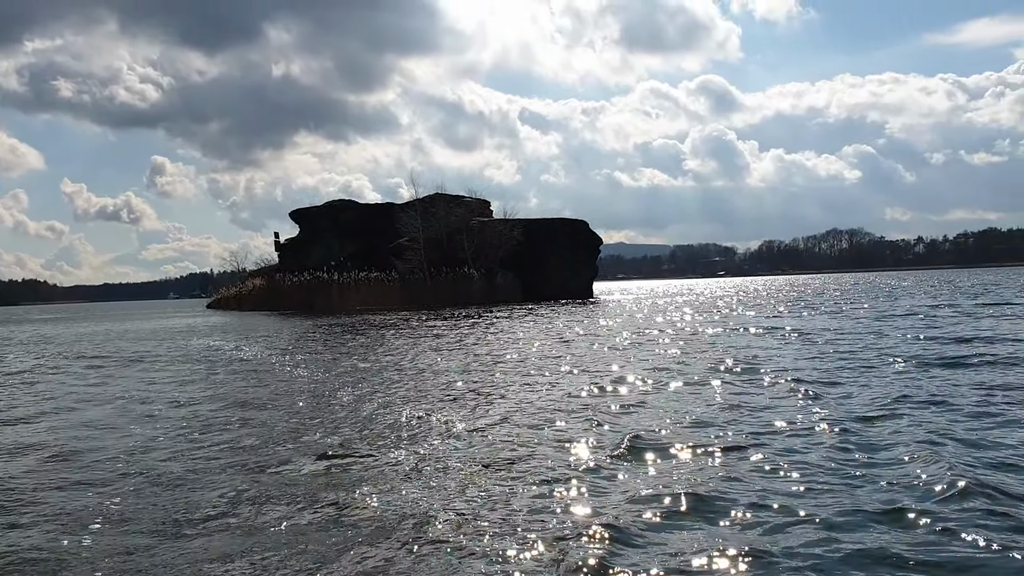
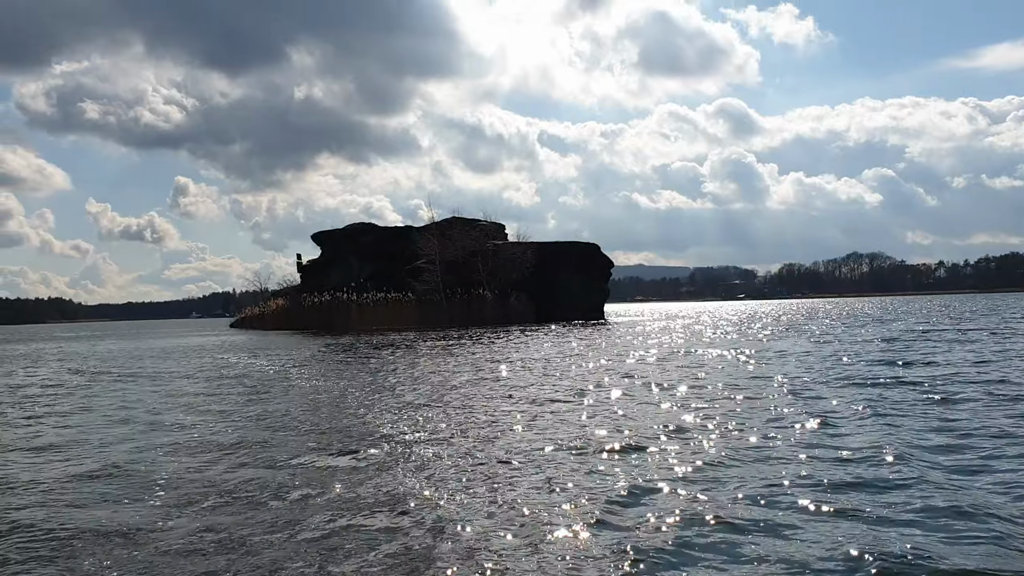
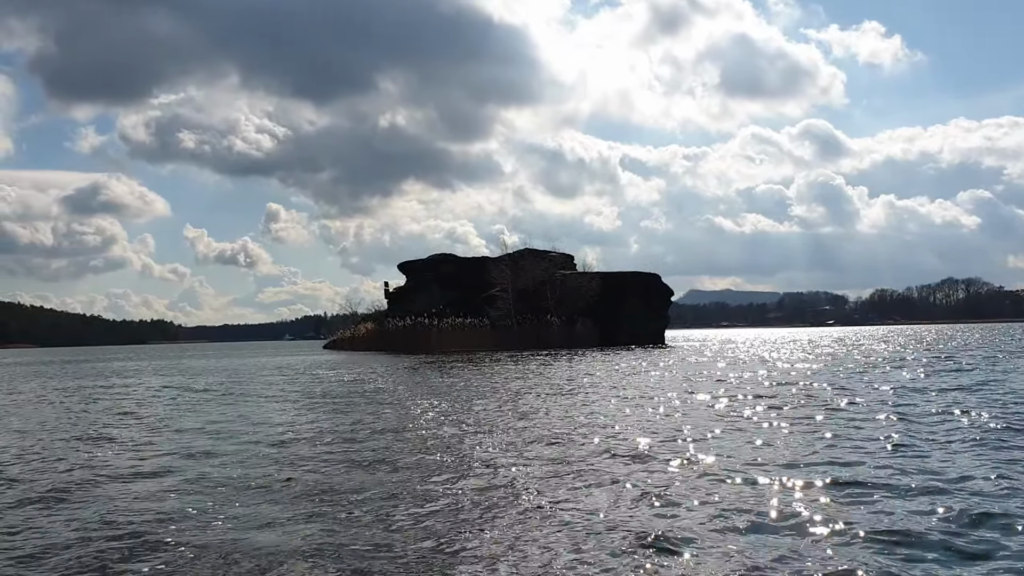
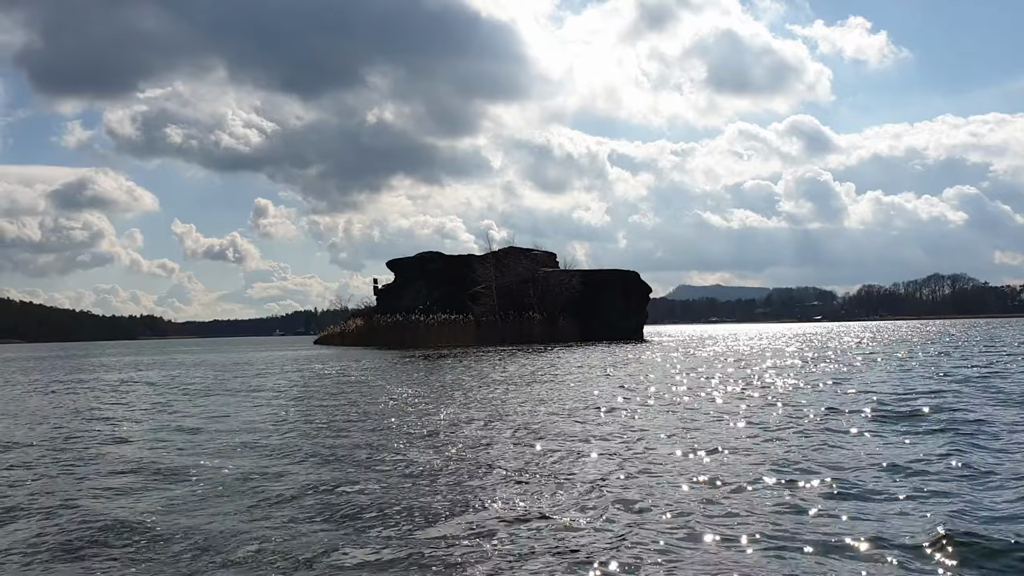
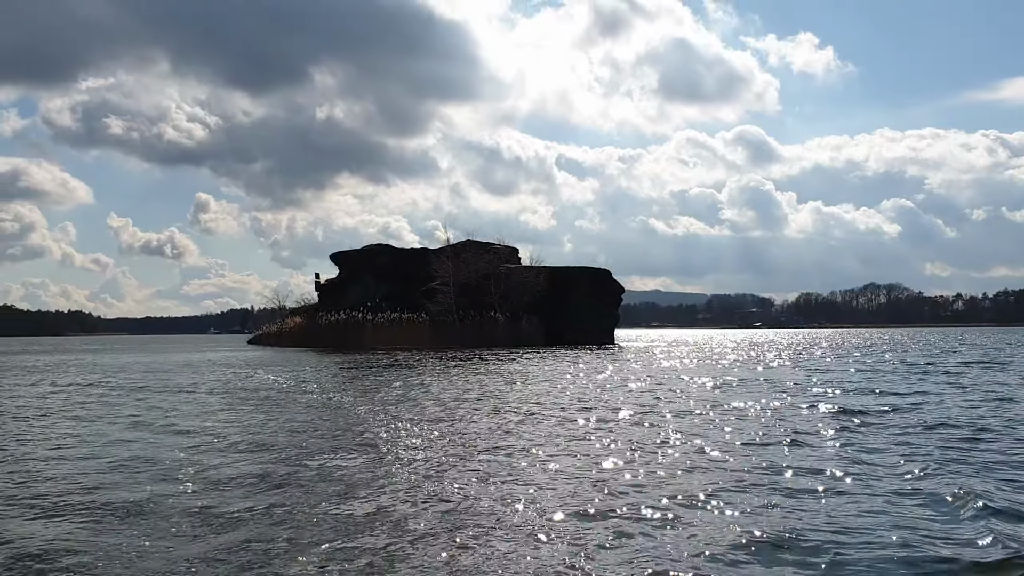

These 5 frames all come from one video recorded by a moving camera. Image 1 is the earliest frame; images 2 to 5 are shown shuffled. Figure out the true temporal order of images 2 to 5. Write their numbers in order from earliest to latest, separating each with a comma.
2, 5, 3, 4
